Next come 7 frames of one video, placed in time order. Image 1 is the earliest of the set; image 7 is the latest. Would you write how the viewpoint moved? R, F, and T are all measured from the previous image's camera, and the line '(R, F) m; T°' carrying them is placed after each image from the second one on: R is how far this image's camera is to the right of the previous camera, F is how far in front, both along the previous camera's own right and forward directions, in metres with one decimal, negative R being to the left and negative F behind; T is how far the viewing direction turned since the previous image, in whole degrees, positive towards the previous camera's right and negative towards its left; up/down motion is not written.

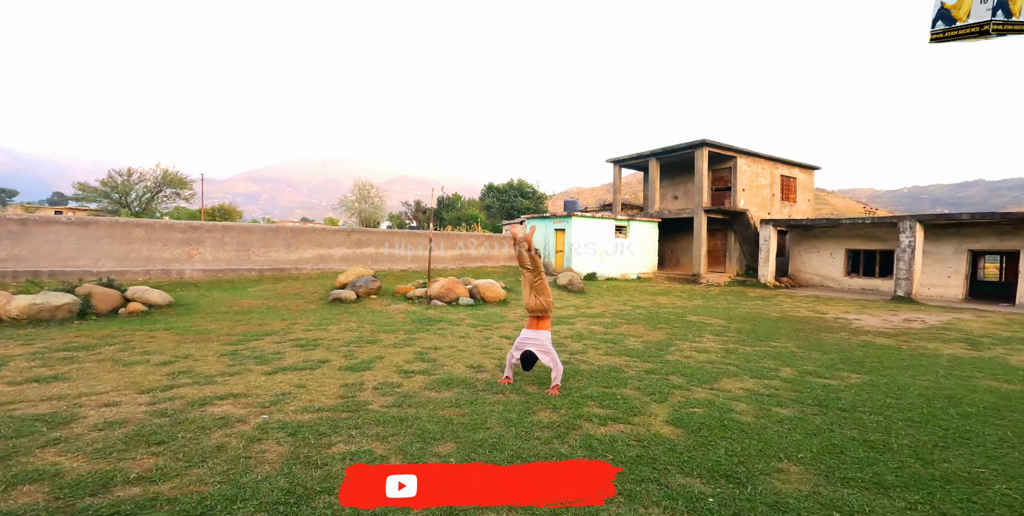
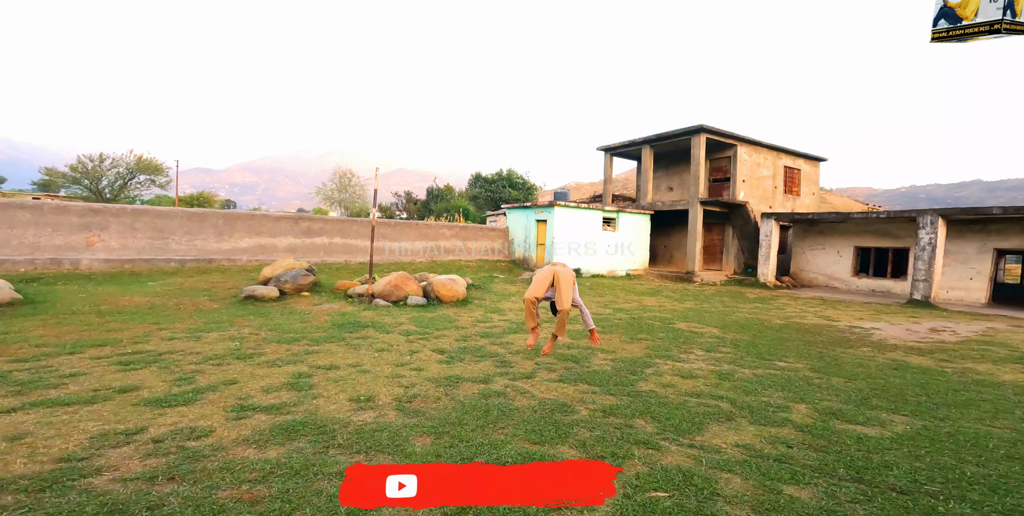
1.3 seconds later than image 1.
(+0.8, +1.6) m; 0°
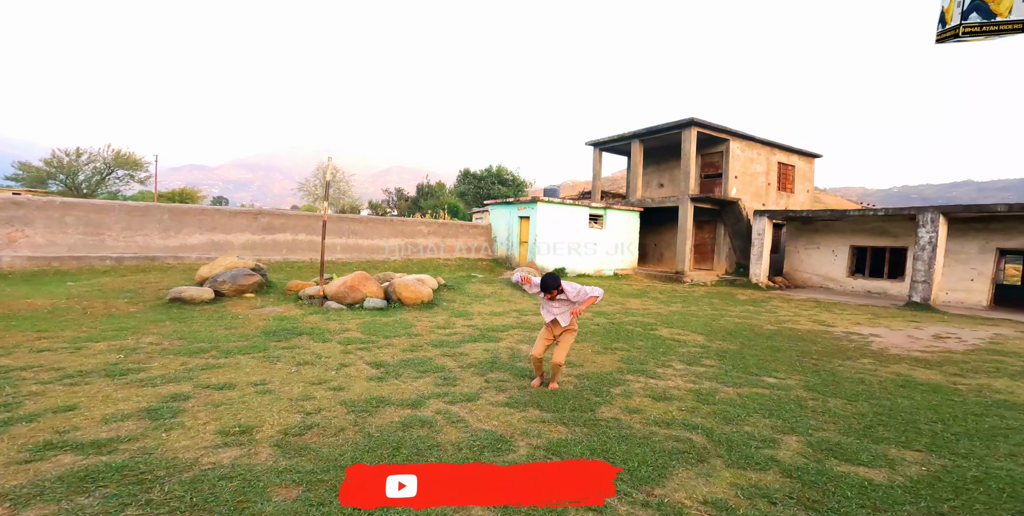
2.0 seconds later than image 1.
(+0.5, +0.8) m; +1°
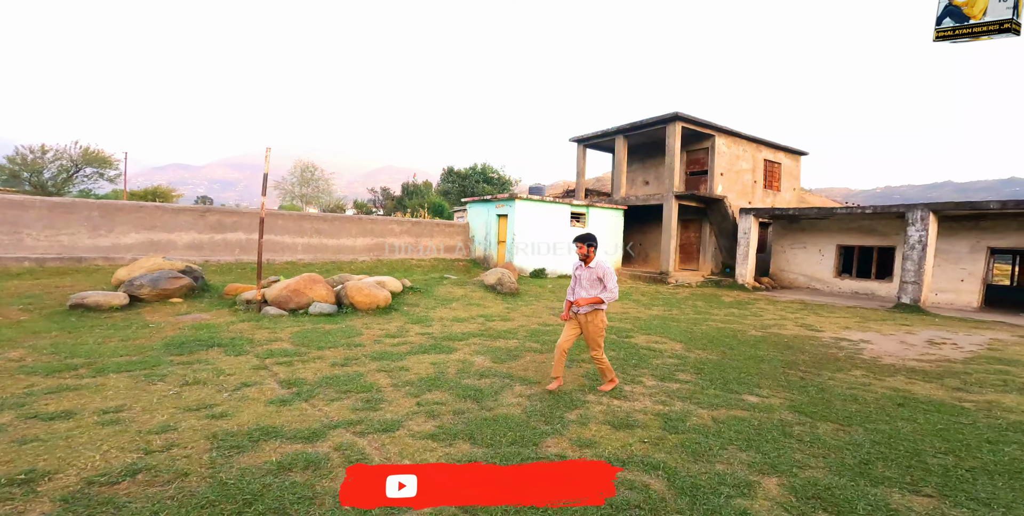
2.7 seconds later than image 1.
(+0.4, +0.7) m; +1°
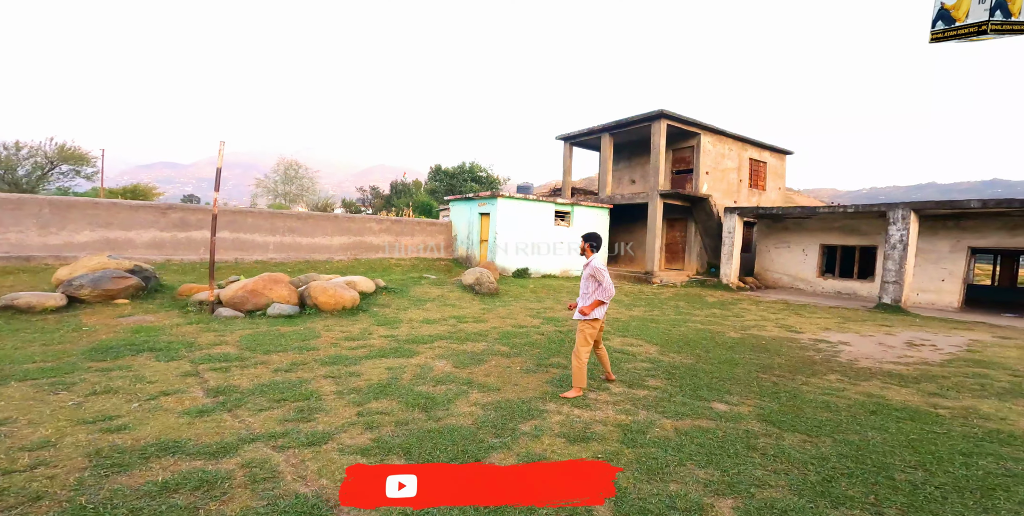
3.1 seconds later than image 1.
(+0.3, +0.3) m; +1°
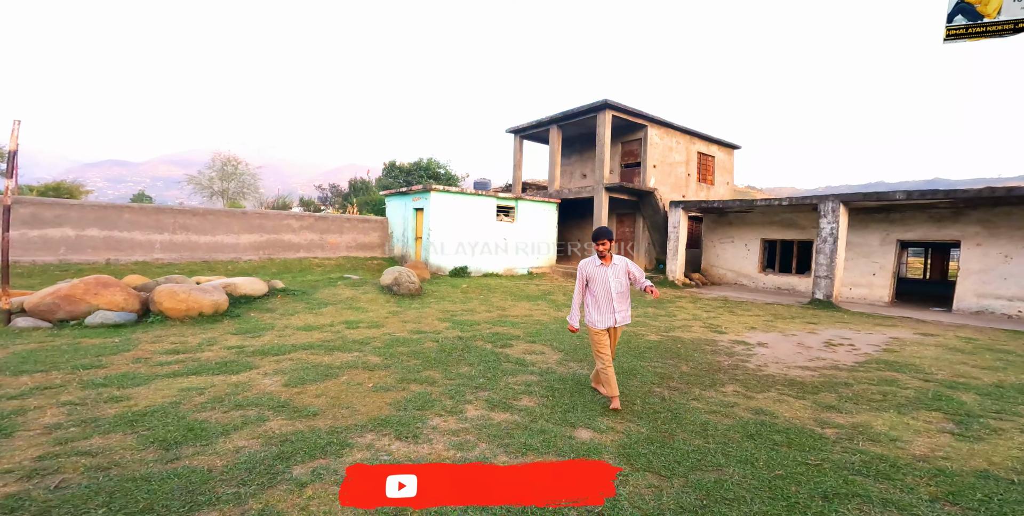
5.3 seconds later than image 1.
(+1.2, +0.7) m; +3°
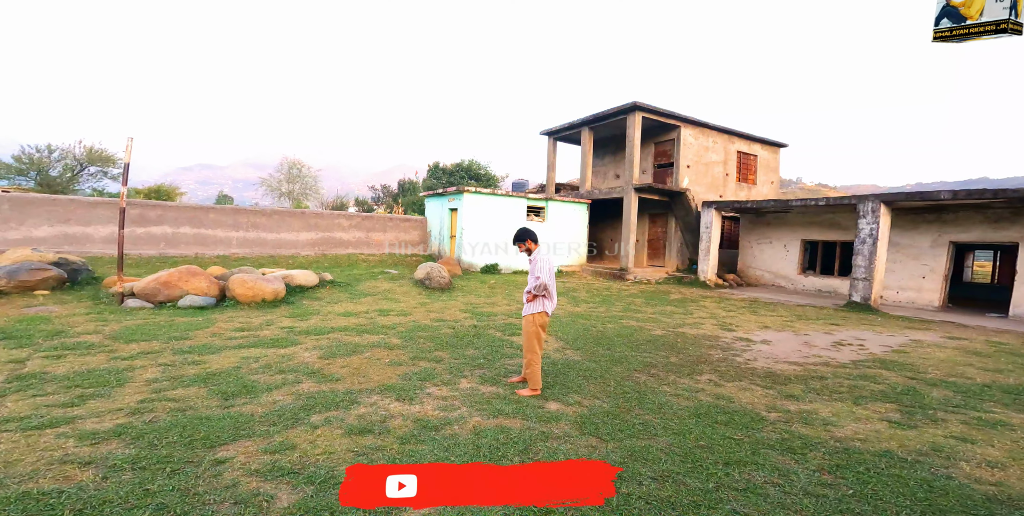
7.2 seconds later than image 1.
(+0.7, -0.7) m; -7°
